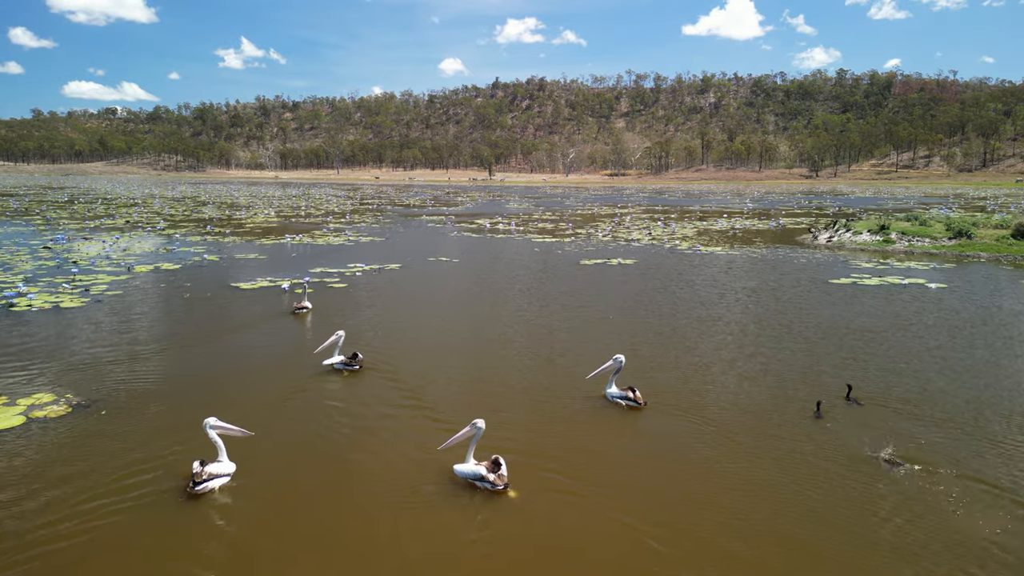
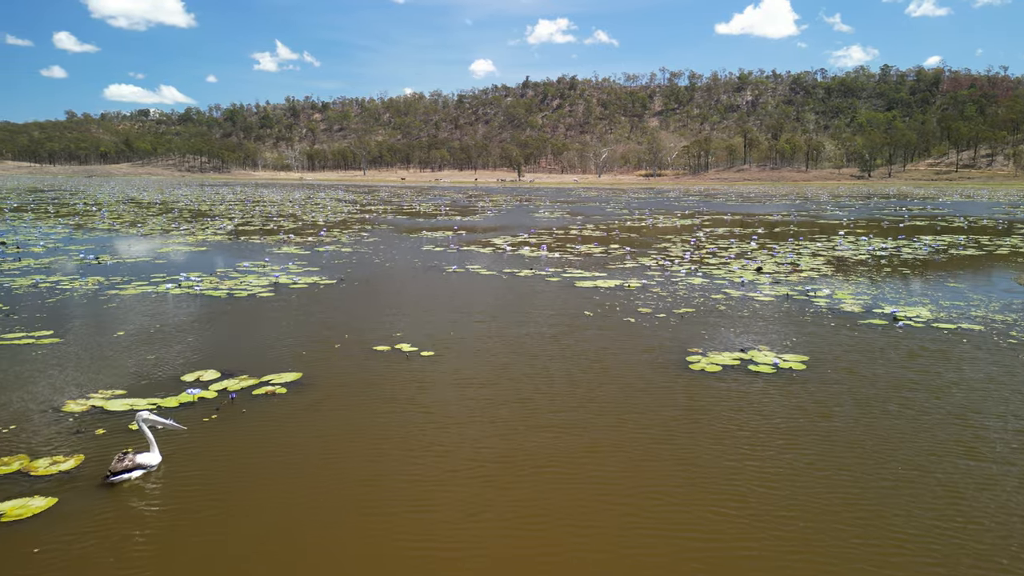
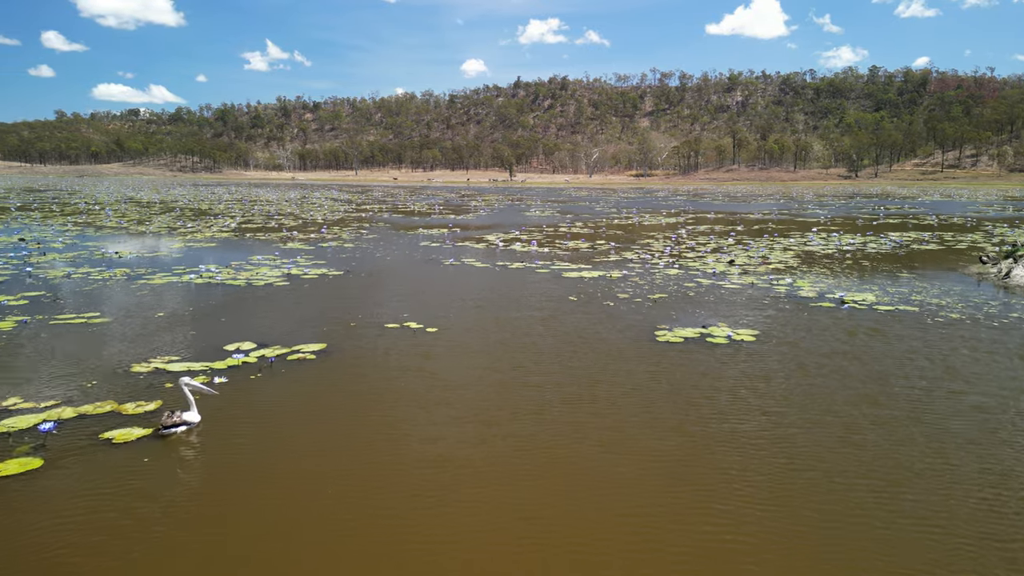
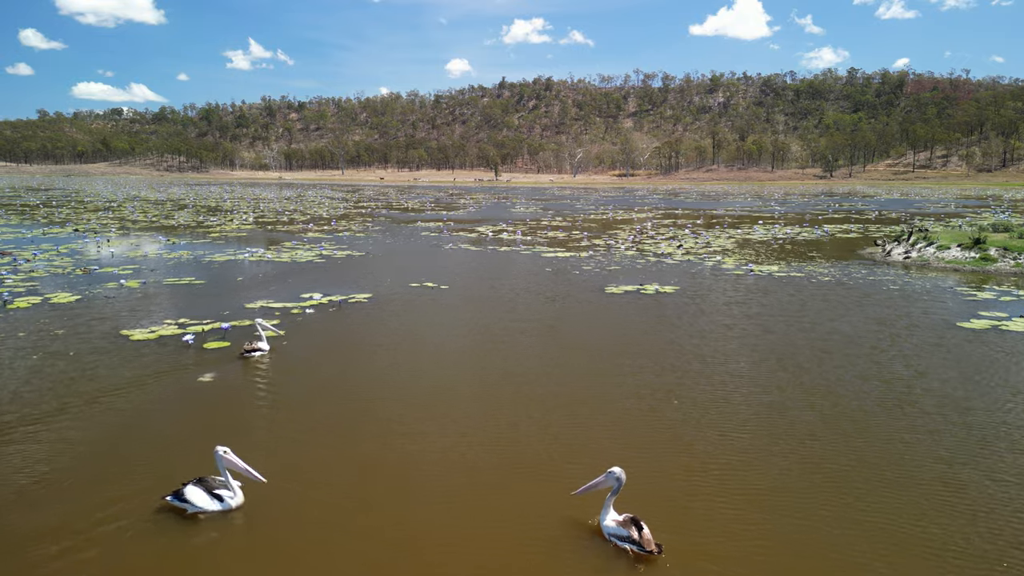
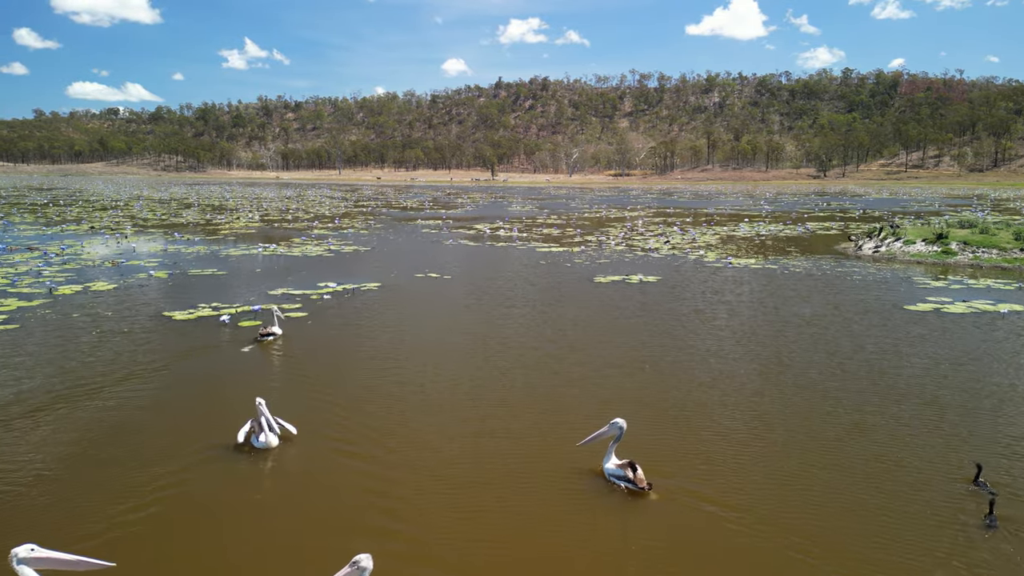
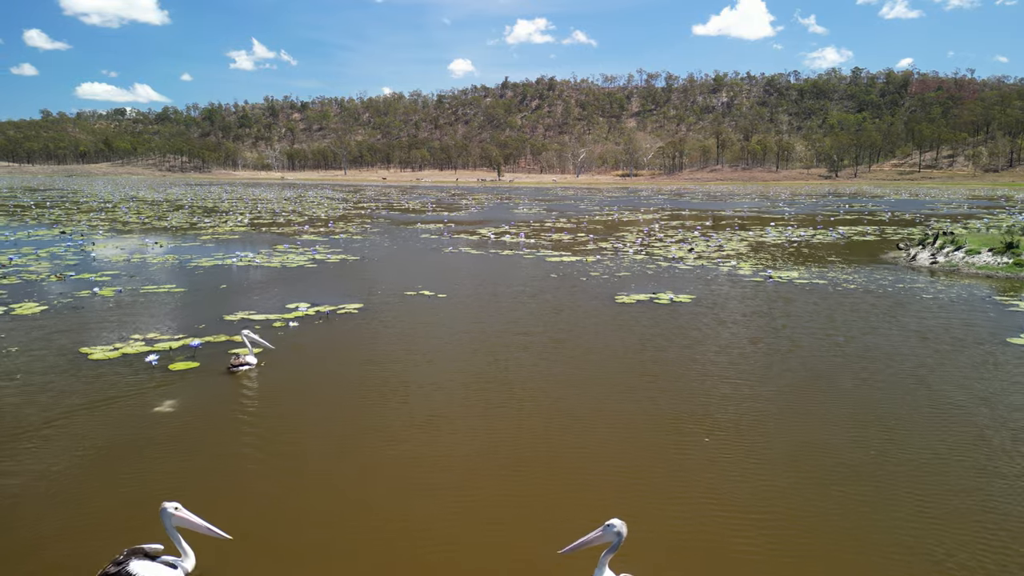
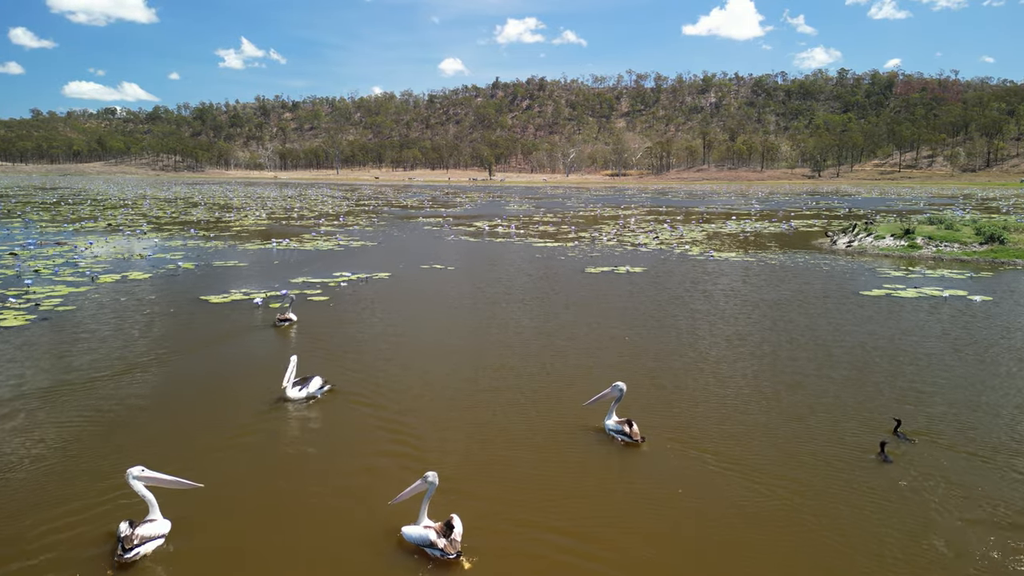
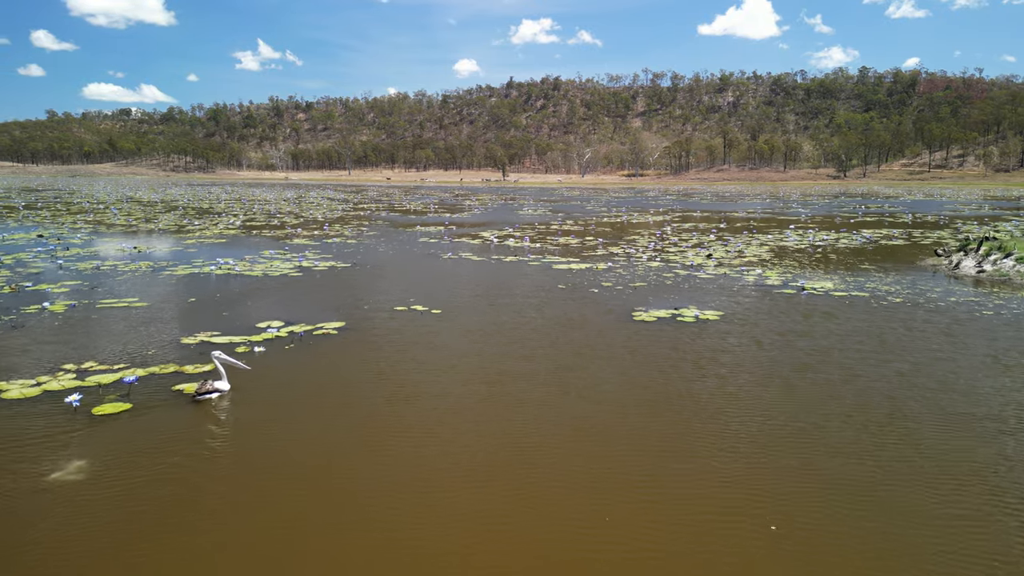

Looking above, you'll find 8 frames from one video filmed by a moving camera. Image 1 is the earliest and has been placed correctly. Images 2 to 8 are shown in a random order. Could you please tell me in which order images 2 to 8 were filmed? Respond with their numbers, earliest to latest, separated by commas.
7, 5, 4, 6, 8, 3, 2
